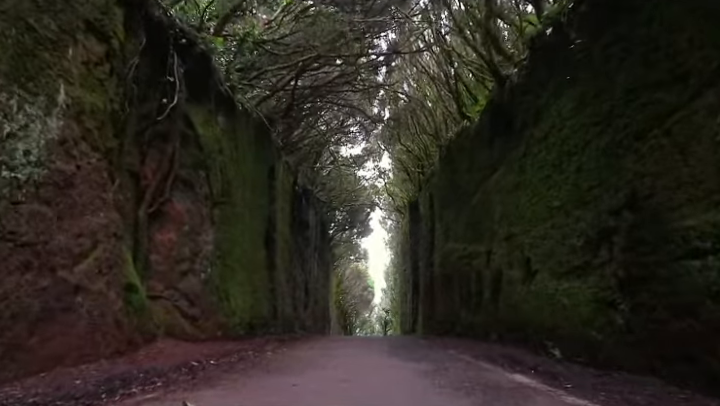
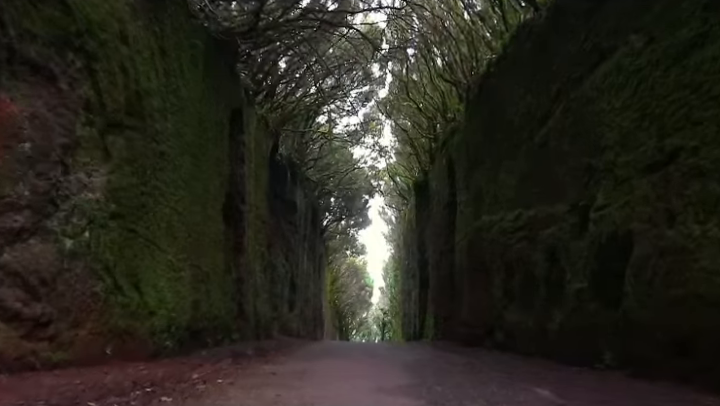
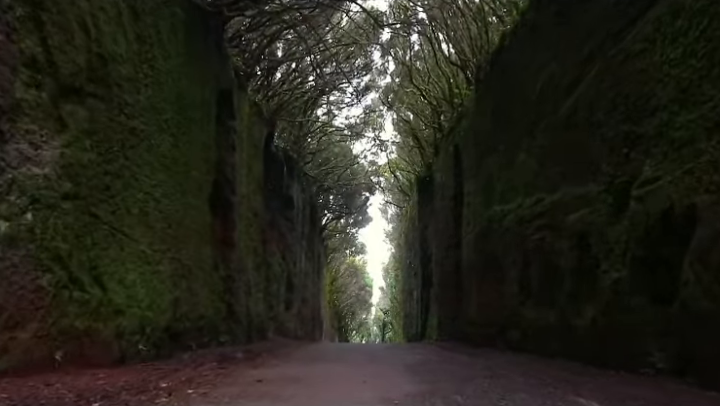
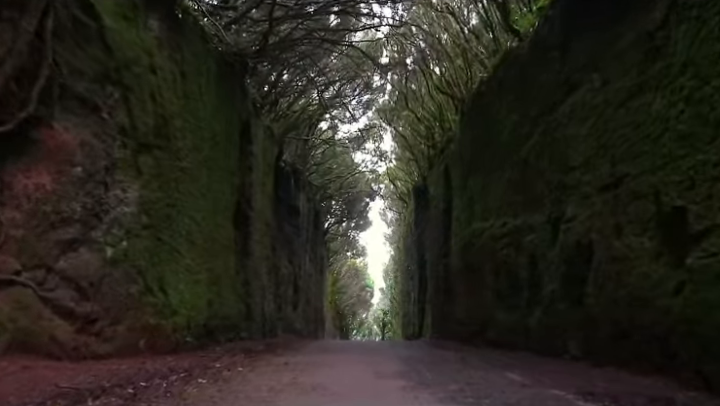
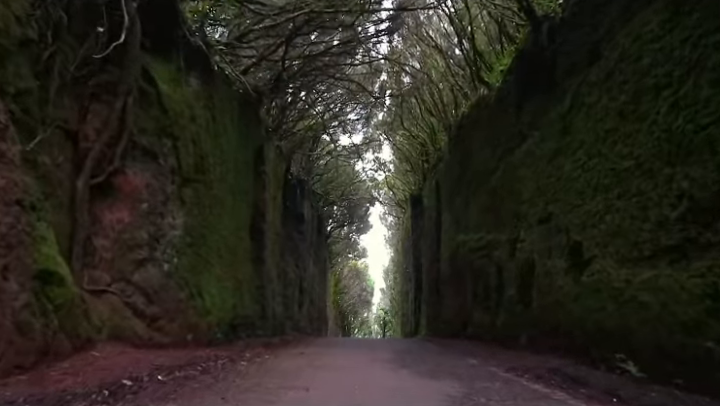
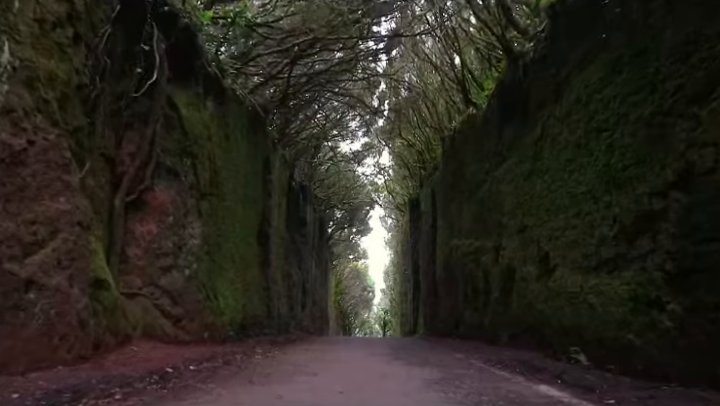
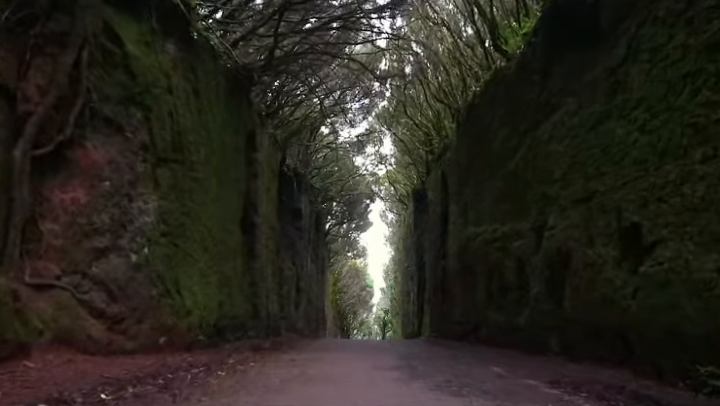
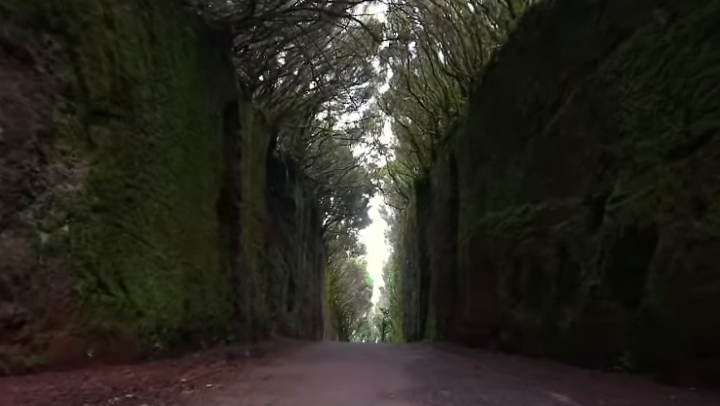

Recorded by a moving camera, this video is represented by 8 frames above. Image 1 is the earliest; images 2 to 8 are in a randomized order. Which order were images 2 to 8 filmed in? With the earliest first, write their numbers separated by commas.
6, 5, 7, 4, 2, 8, 3
